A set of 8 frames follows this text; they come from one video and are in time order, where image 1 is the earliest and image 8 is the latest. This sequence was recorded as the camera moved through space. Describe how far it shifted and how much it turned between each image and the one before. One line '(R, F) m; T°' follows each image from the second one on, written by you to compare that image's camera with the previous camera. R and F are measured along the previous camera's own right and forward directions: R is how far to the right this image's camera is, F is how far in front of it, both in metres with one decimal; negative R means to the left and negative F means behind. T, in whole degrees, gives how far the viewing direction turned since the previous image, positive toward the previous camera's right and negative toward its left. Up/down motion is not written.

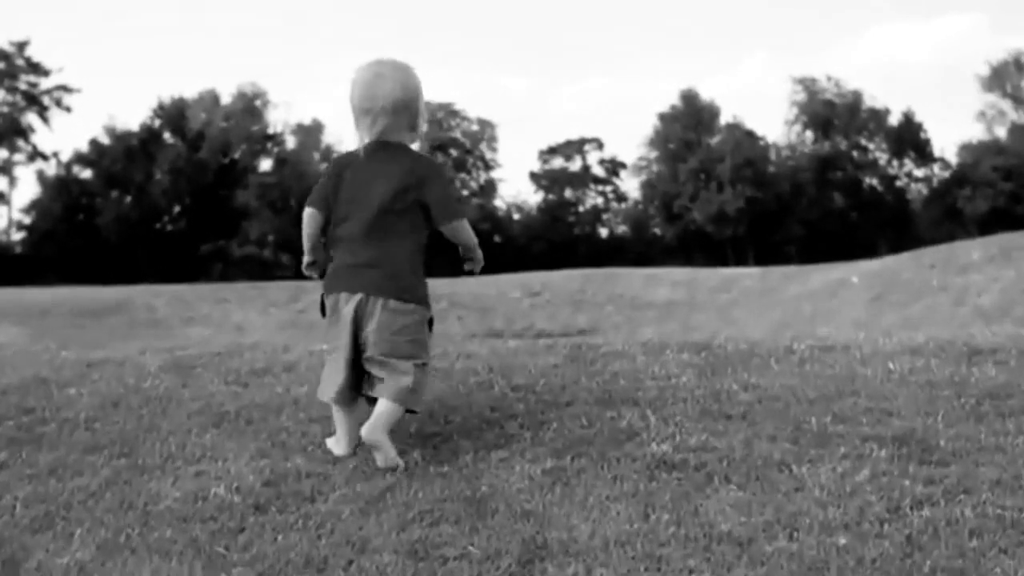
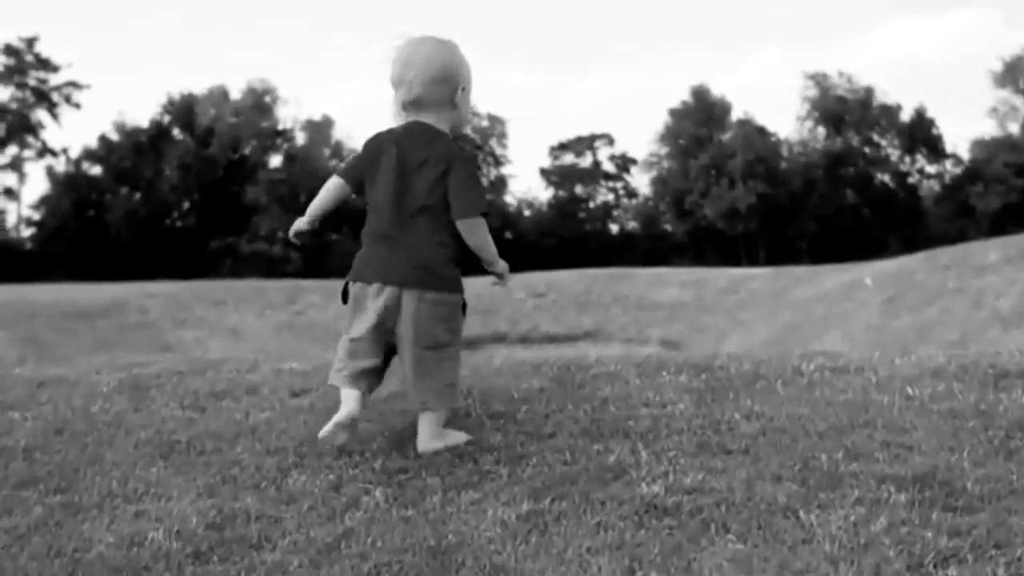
(+0.1, +0.4) m; -1°
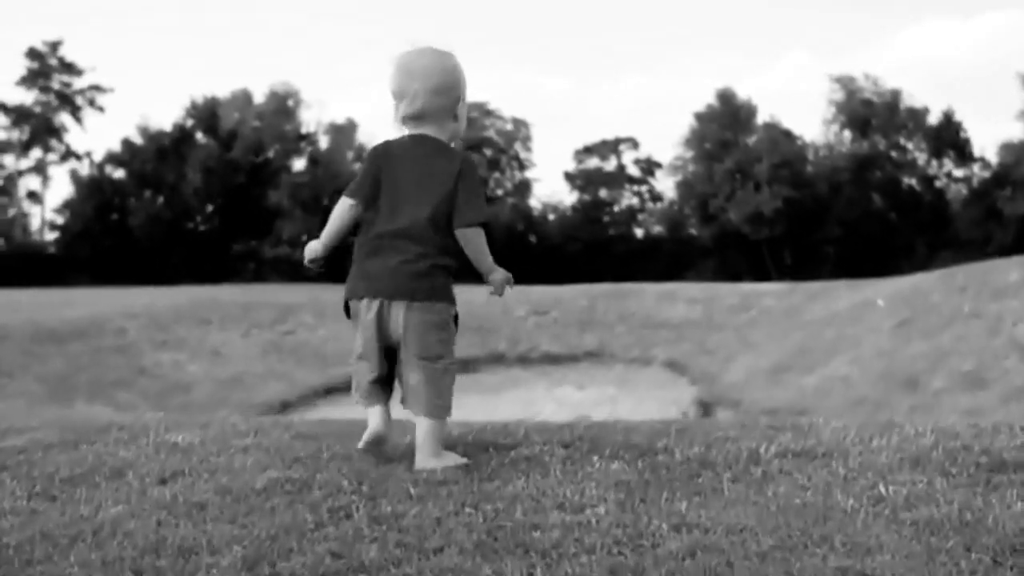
(+0.4, +0.7) m; -1°
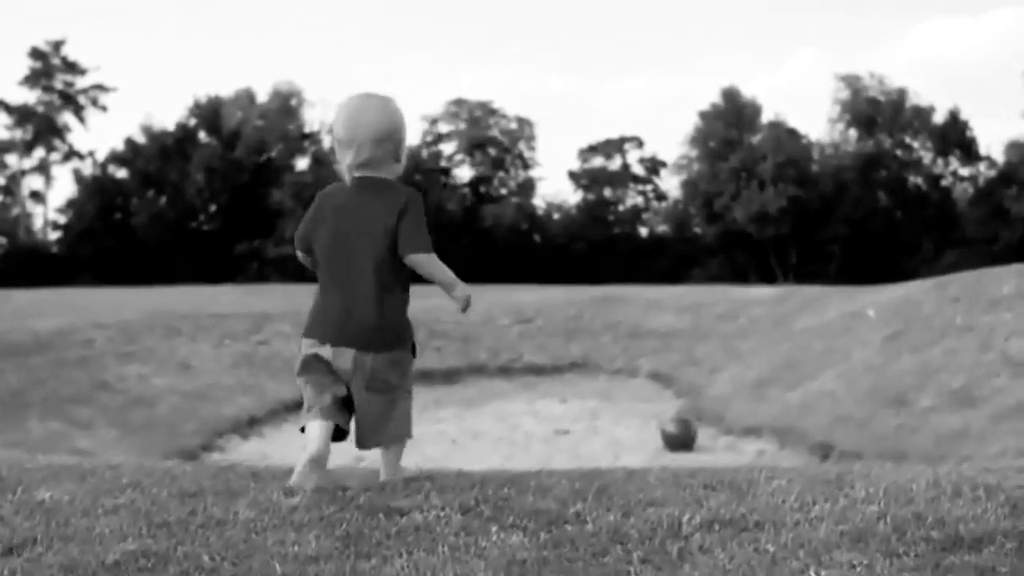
(+0.3, +0.5) m; 0°
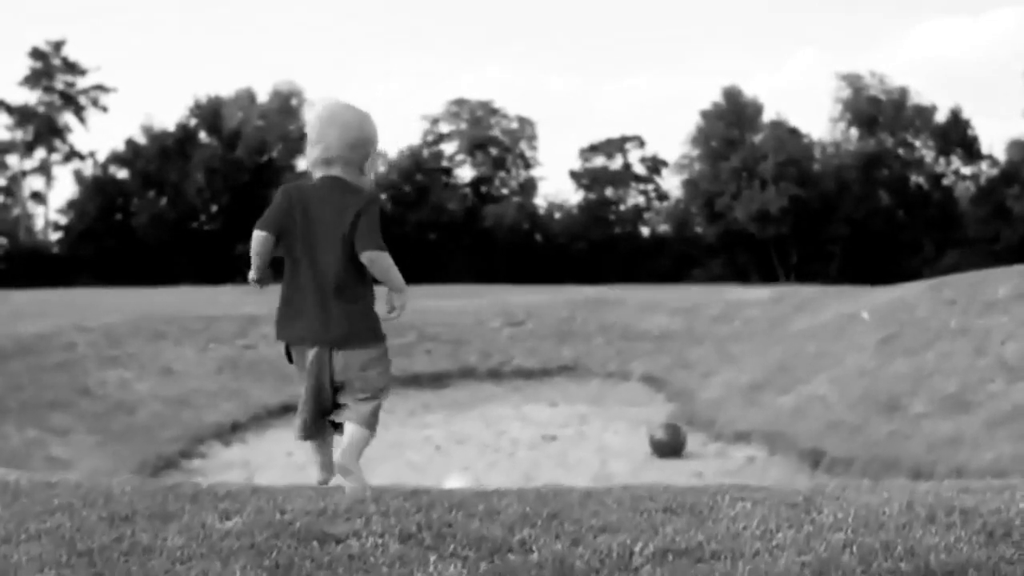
(+0.2, +0.2) m; 0°
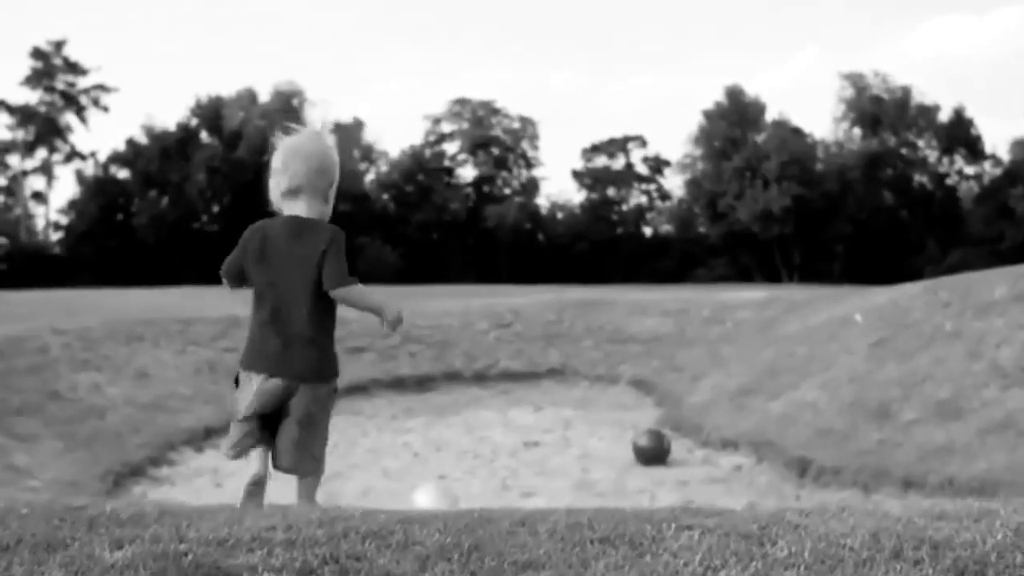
(+0.2, +0.4) m; 0°
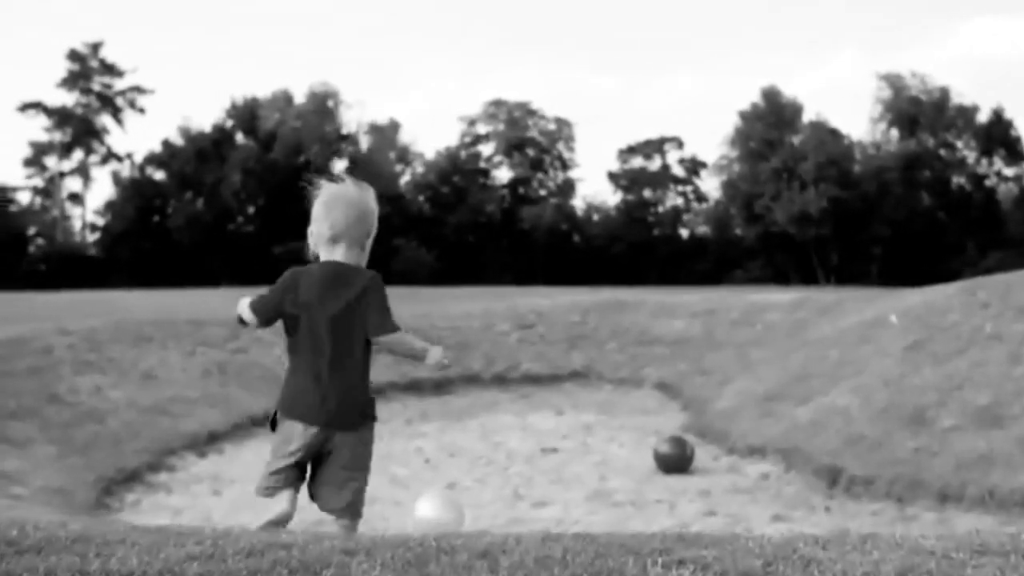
(+0.2, +0.5) m; -2°
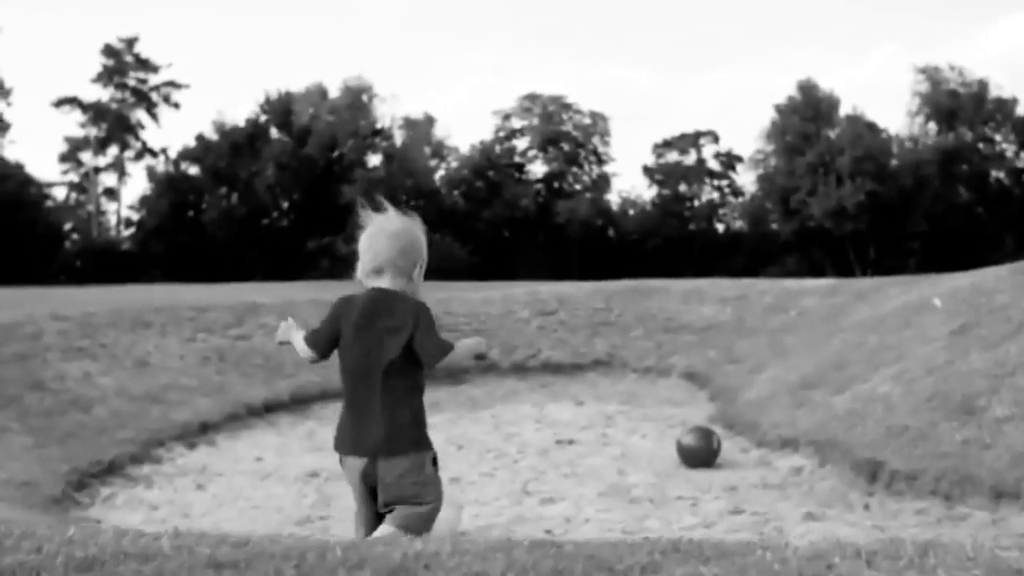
(+0.2, +0.8) m; -2°
